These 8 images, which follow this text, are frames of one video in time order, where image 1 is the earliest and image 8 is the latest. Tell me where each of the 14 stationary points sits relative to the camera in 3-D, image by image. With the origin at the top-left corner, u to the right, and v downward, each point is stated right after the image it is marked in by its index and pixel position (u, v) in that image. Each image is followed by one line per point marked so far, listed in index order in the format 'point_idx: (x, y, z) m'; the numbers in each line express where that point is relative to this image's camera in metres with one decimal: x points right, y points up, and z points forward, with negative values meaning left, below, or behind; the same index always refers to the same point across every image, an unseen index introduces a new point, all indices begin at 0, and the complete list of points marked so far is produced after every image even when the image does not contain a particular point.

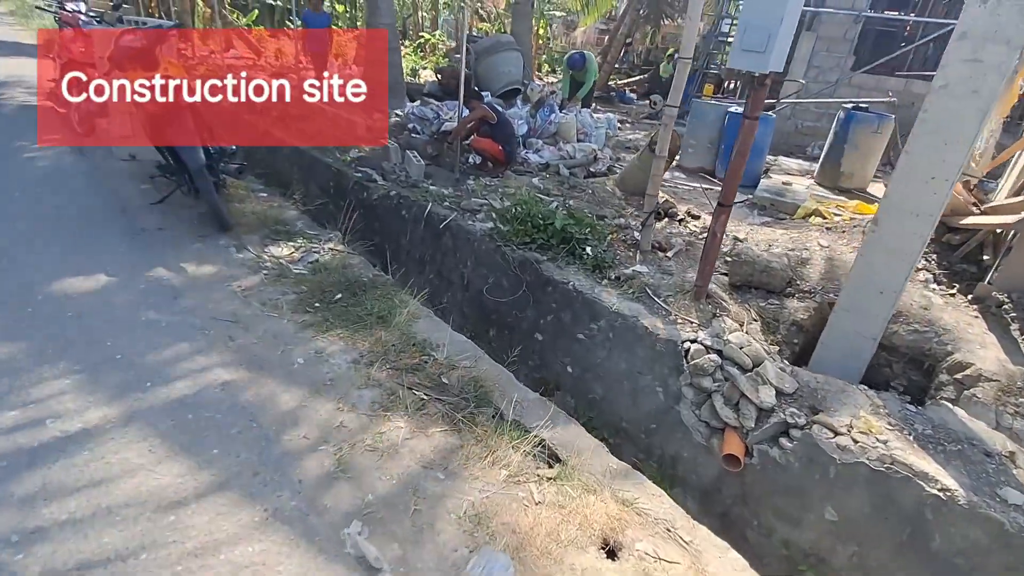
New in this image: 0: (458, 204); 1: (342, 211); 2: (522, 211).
0: (-0.5, +0.8, +4.9) m
1: (-1.9, +0.9, +5.8) m
2: (+0.1, +0.6, +4.3) m
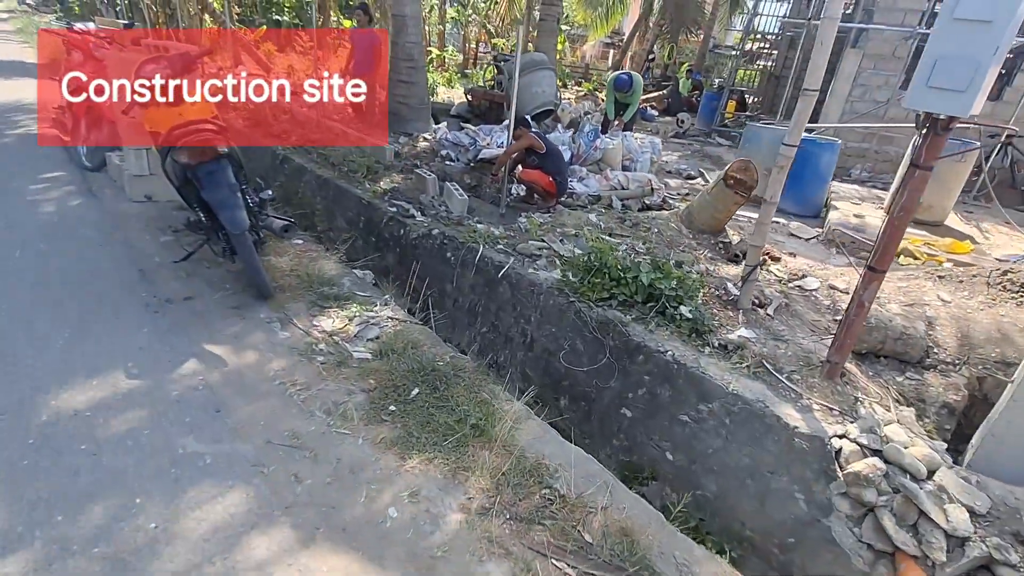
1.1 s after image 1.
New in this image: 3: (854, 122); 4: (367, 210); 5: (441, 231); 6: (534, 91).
0: (0.0, +0.3, +4.3) m
1: (-1.4, +0.4, +5.3) m
2: (+0.6, +0.2, +3.7) m
3: (+5.9, +2.8, +9.0) m
4: (-1.5, +0.8, +5.4) m
5: (-0.6, +0.5, +4.7) m
6: (+0.3, +2.8, +7.4) m
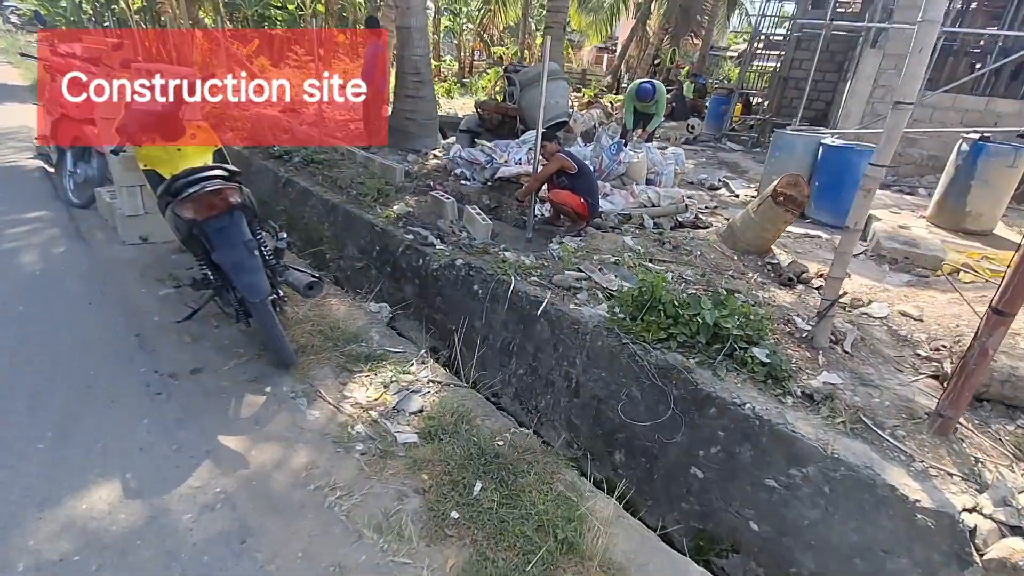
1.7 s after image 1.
0: (+0.3, +0.1, +3.9) m
1: (-1.1, +0.1, +4.9) m
2: (+0.9, 0.0, +3.3) m
3: (+6.1, +2.7, +8.7) m
4: (-1.3, +0.5, +5.0) m
5: (-0.4, +0.3, +4.3) m
6: (+0.5, +2.5, +7.0) m
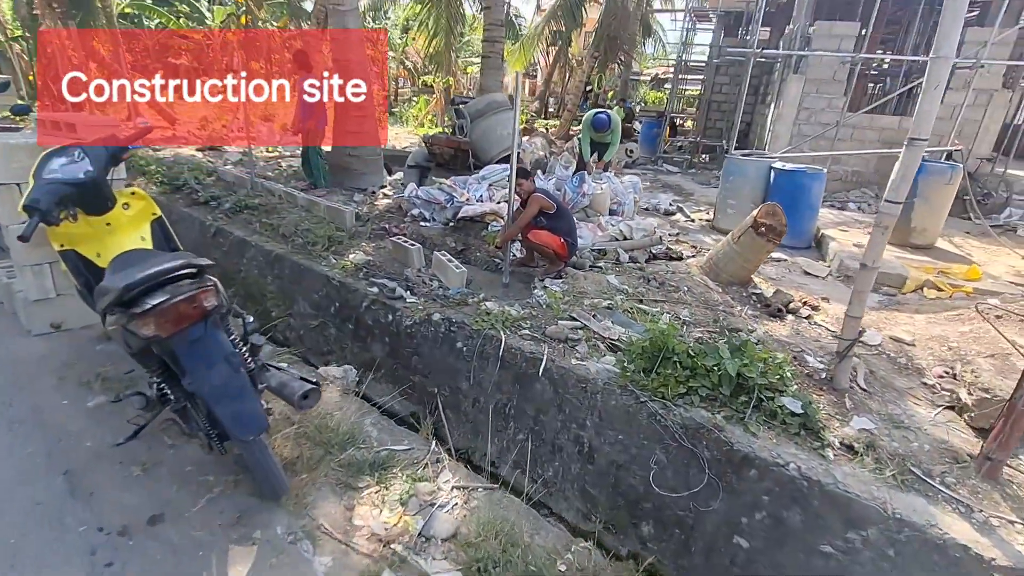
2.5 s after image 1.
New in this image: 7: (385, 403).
0: (+0.2, -0.3, +3.6) m
1: (-1.3, -0.4, +4.4) m
2: (+0.9, -0.3, +3.1) m
3: (+5.2, +2.5, +9.1) m
4: (-1.5, 0.0, +4.5) m
5: (-0.5, -0.2, +3.9) m
6: (-0.2, +2.0, +6.8) m
7: (-1.0, -0.9, +4.1) m
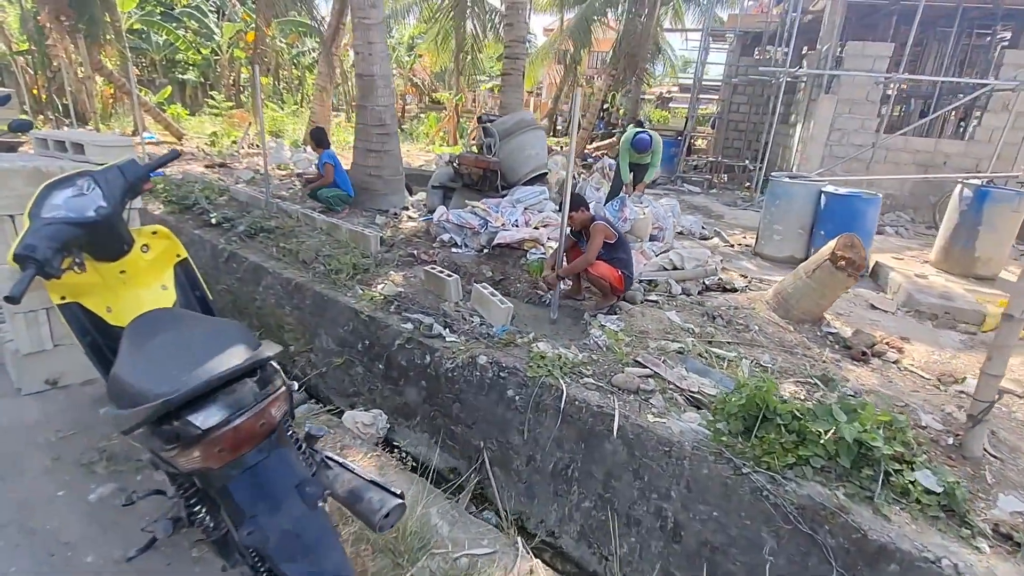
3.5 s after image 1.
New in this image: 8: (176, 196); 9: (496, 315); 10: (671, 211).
0: (+0.6, -0.5, +3.2) m
1: (-1.0, -0.7, +3.9) m
2: (+1.2, -0.6, +2.6) m
3: (+5.5, +2.0, +8.8) m
4: (-1.1, -0.3, +4.0) m
5: (-0.2, -0.4, +3.5) m
6: (+0.2, +1.7, +6.4) m
7: (-0.6, -1.2, +3.6) m
8: (-4.1, +1.1, +6.3) m
9: (-0.1, -0.2, +3.8) m
10: (+2.0, +1.0, +6.4) m
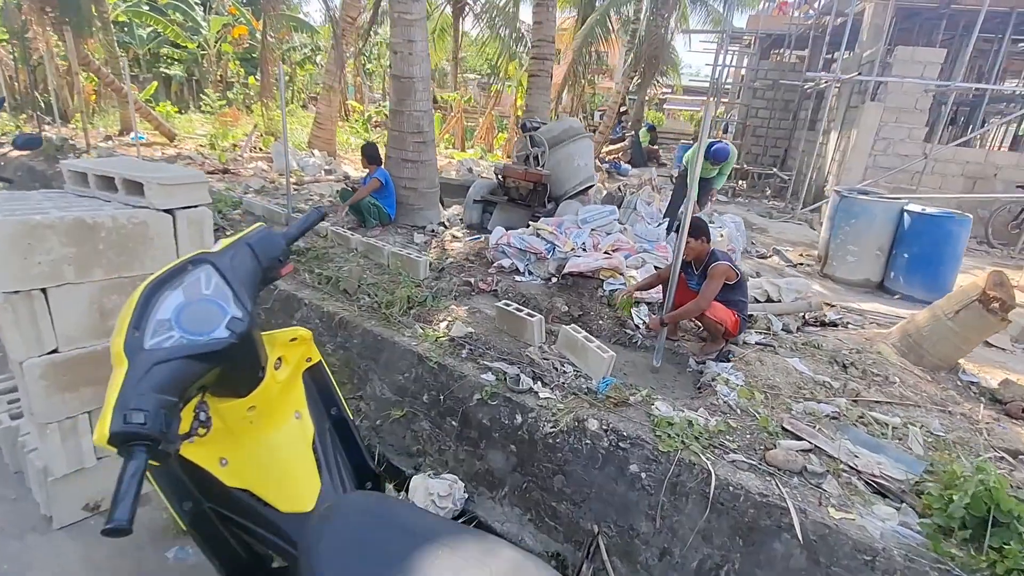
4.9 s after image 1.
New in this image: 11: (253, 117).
0: (+1.2, -0.8, +2.6) m
1: (-0.3, -1.0, +3.3) m
2: (+1.9, -0.9, +2.1) m
3: (+6.0, +1.8, +8.4) m
4: (-0.5, -0.6, +3.4) m
5: (+0.5, -0.7, +2.9) m
6: (+0.7, +1.4, +5.8) m
7: (0.0, -1.5, +3.0) m
8: (-3.5, +0.8, +5.5) m
9: (+0.5, -0.5, +3.3) m
10: (+2.5, +0.7, +5.9) m
11: (-6.4, +4.2, +12.8) m
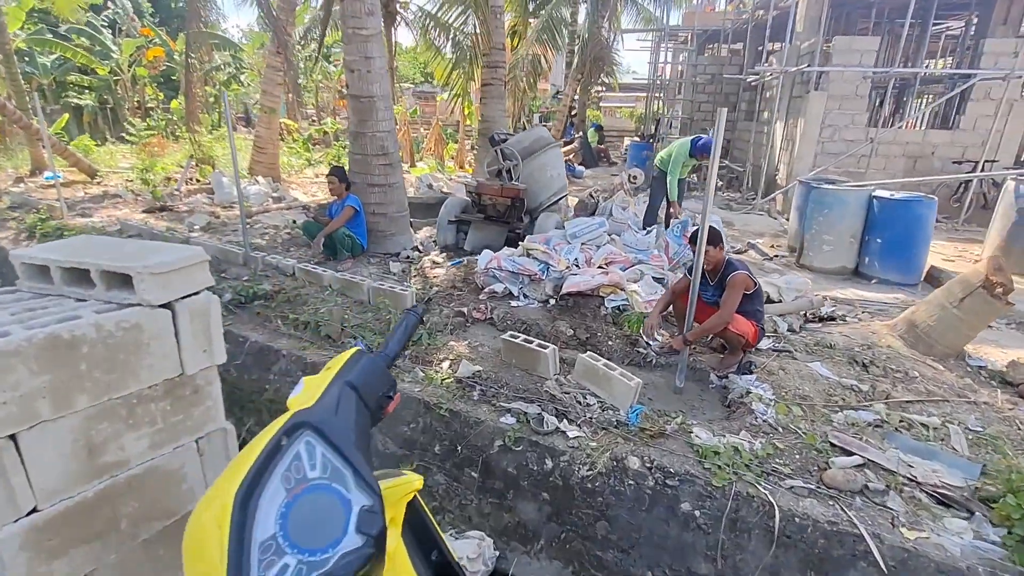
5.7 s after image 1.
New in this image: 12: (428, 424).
0: (+1.4, -0.9, +2.5) m
1: (-0.2, -1.2, +3.0) m
2: (+2.2, -0.9, +2.0) m
3: (+5.4, +2.1, +8.7) m
4: (-0.4, -0.8, +3.1) m
5: (+0.7, -0.9, +2.7) m
6: (+0.4, +1.2, +5.7) m
7: (+0.2, -1.6, +2.8) m
8: (-3.7, +0.3, +5.0) m
9: (+0.6, -0.6, +3.0) m
10: (+2.2, +0.7, +5.9) m
11: (-7.6, +3.3, +11.9) m
12: (-0.5, -0.8, +3.2) m
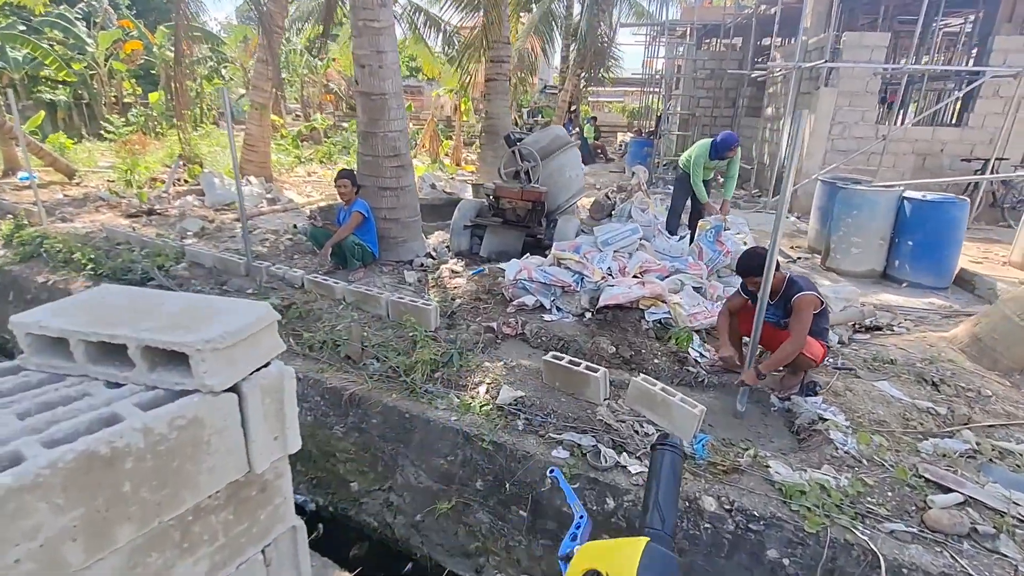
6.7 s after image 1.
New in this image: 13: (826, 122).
0: (+1.7, -1.0, +2.3) m
1: (+0.1, -1.3, +2.7) m
2: (+2.5, -1.0, +1.8) m
3: (+5.4, +2.1, +8.6) m
4: (-0.1, -0.9, +2.9) m
5: (+0.9, -1.0, +2.5) m
6: (+0.6, +1.2, +5.4) m
7: (+0.5, -1.7, +2.5) m
8: (-3.5, +0.2, +4.6) m
9: (+0.9, -0.7, +2.8) m
10: (+2.4, +0.6, +5.7) m
11: (-7.6, +3.2, +11.3) m
12: (-0.2, -0.9, +2.9) m
13: (+5.1, +2.7, +8.4) m
